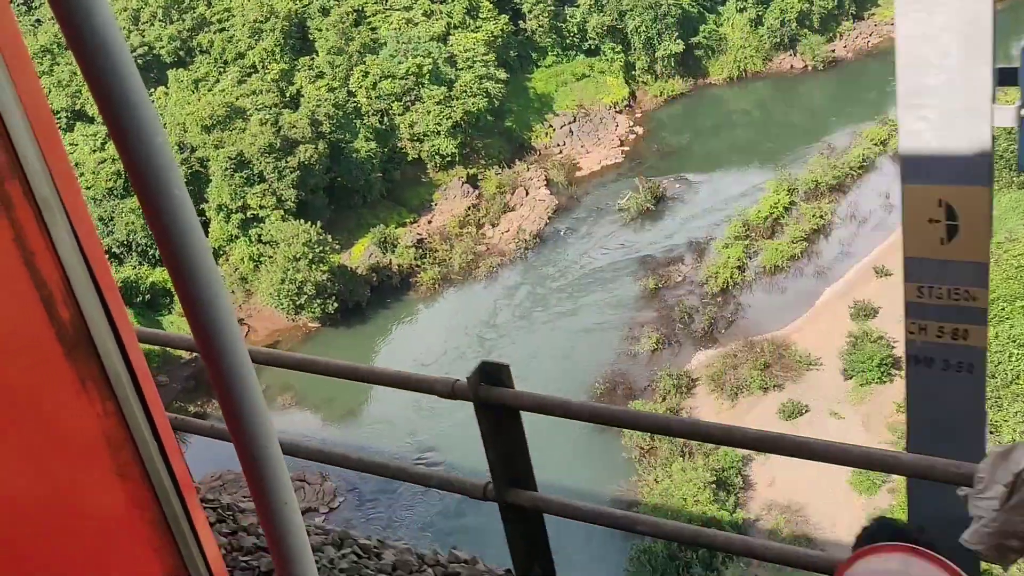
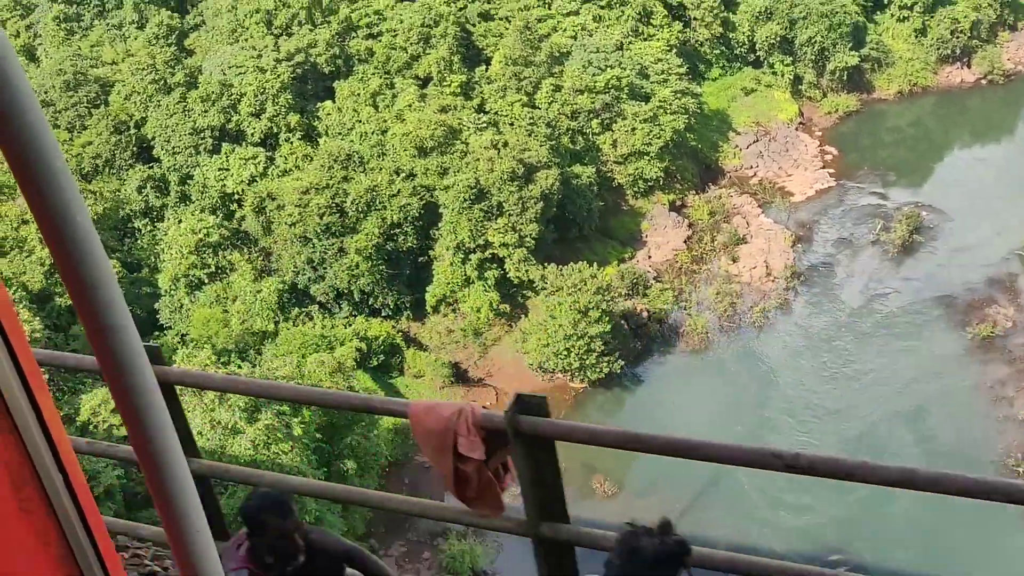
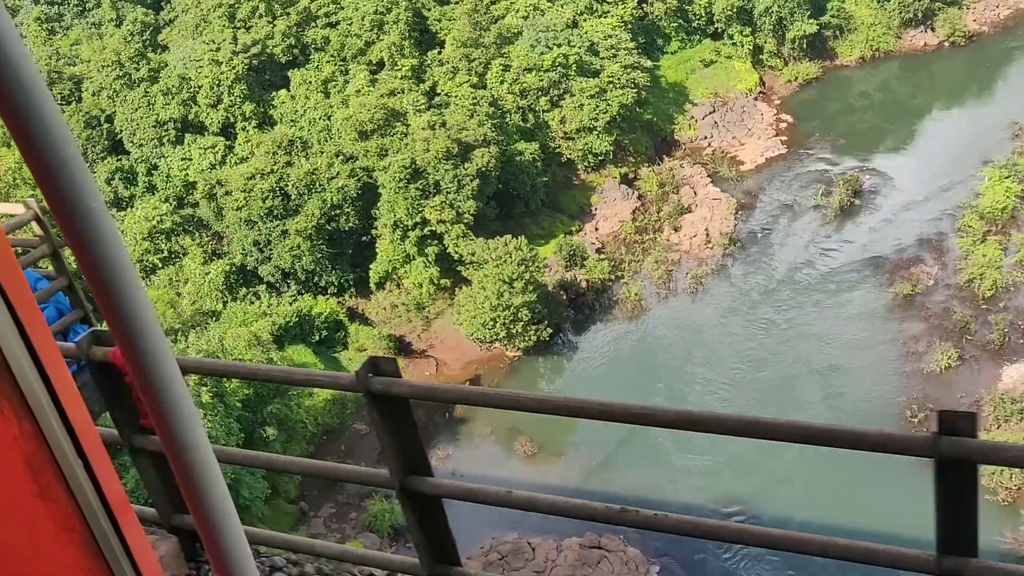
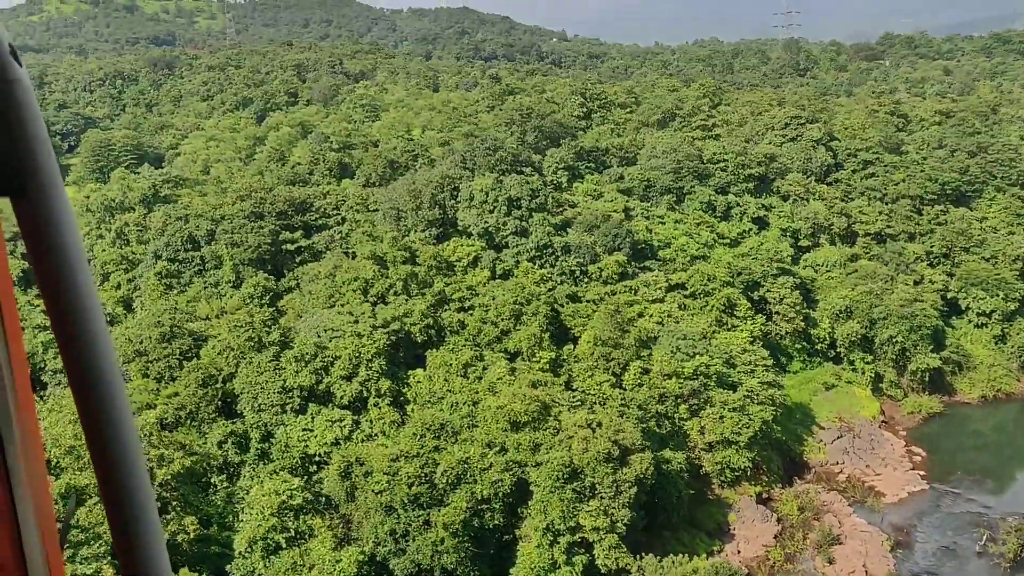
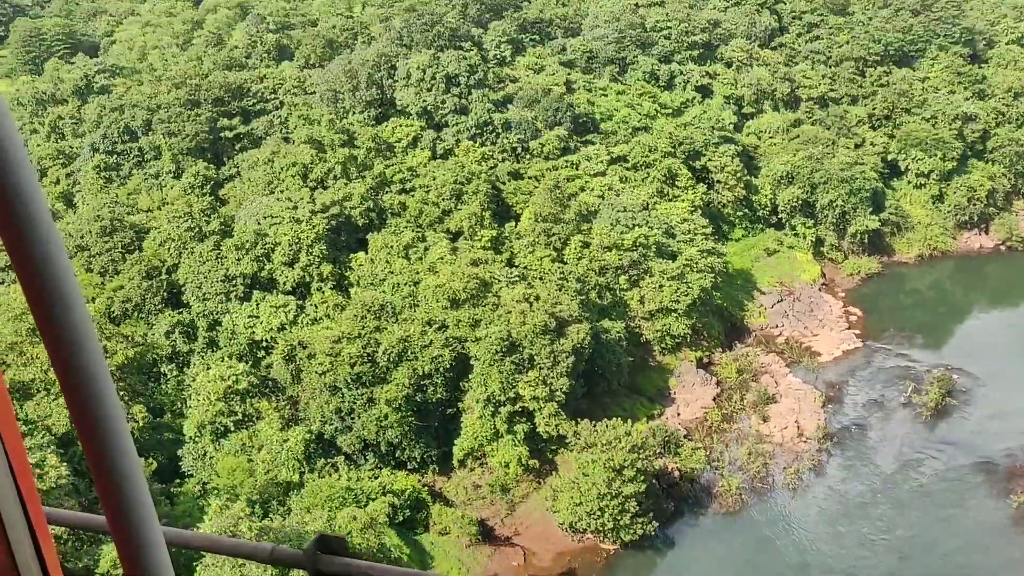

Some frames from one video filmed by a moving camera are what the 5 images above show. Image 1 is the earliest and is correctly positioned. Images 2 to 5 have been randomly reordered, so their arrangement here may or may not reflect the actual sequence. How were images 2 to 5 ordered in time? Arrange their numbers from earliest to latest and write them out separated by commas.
3, 2, 5, 4
